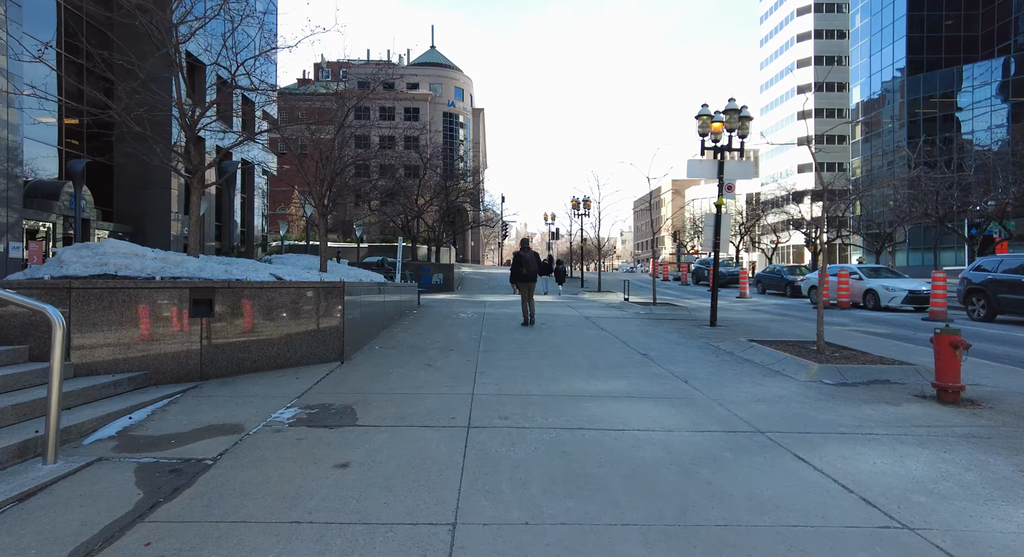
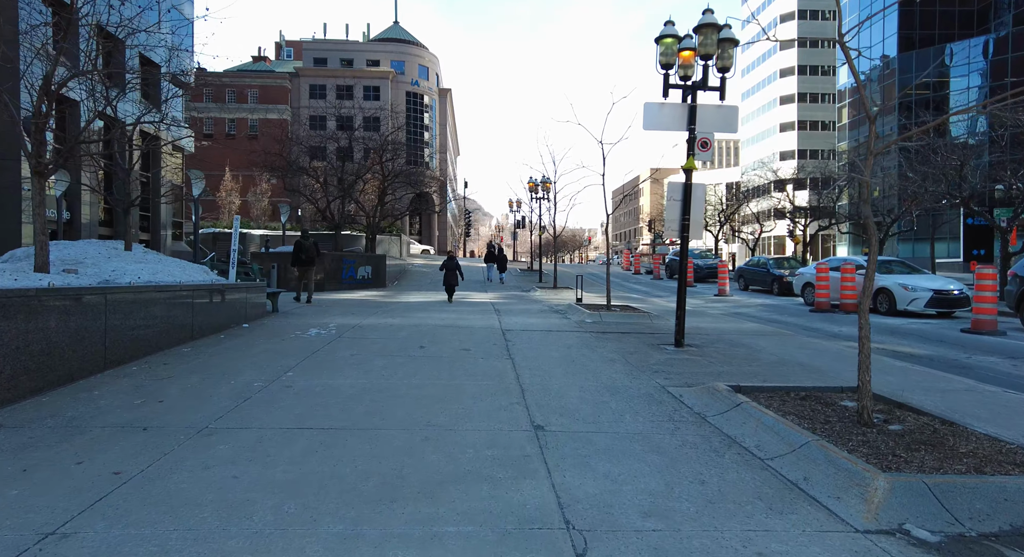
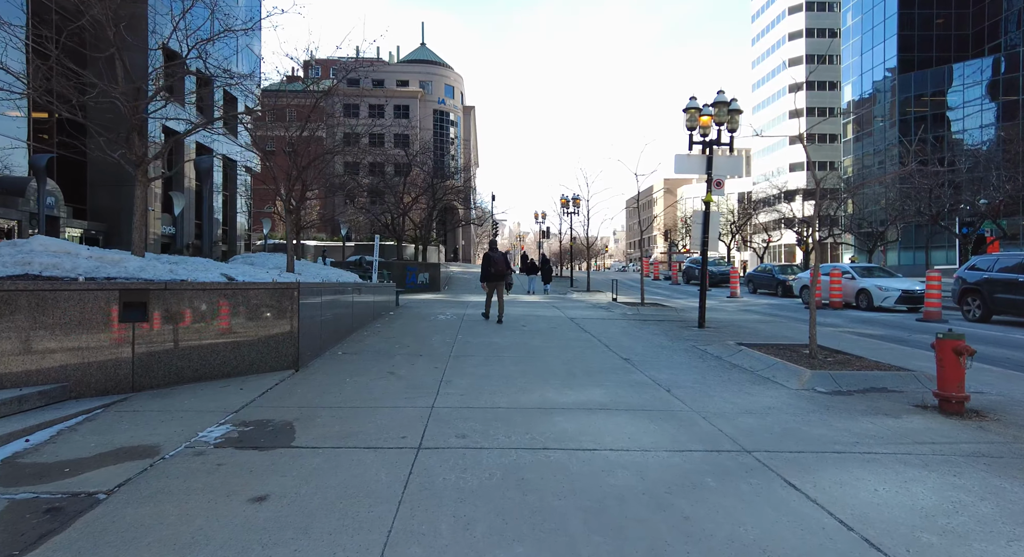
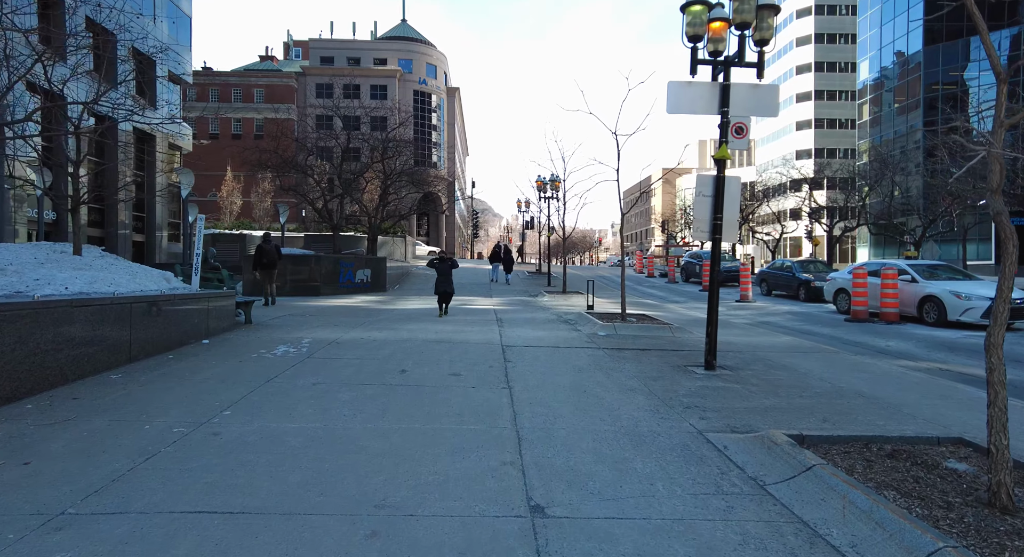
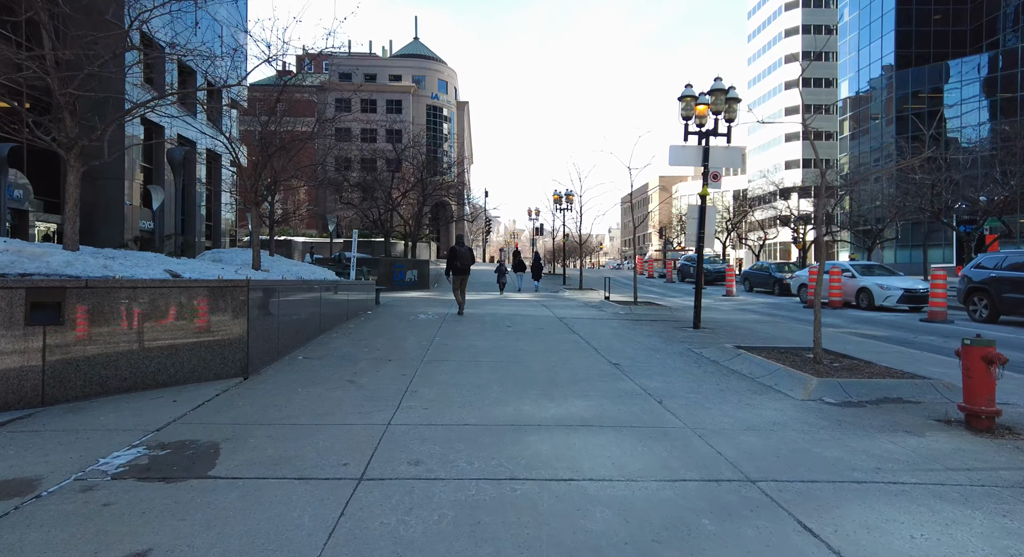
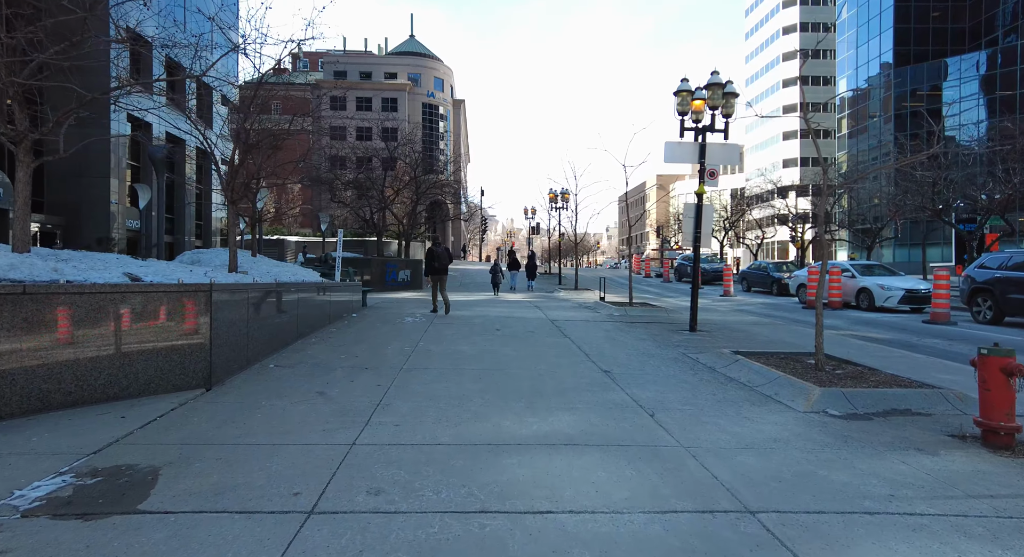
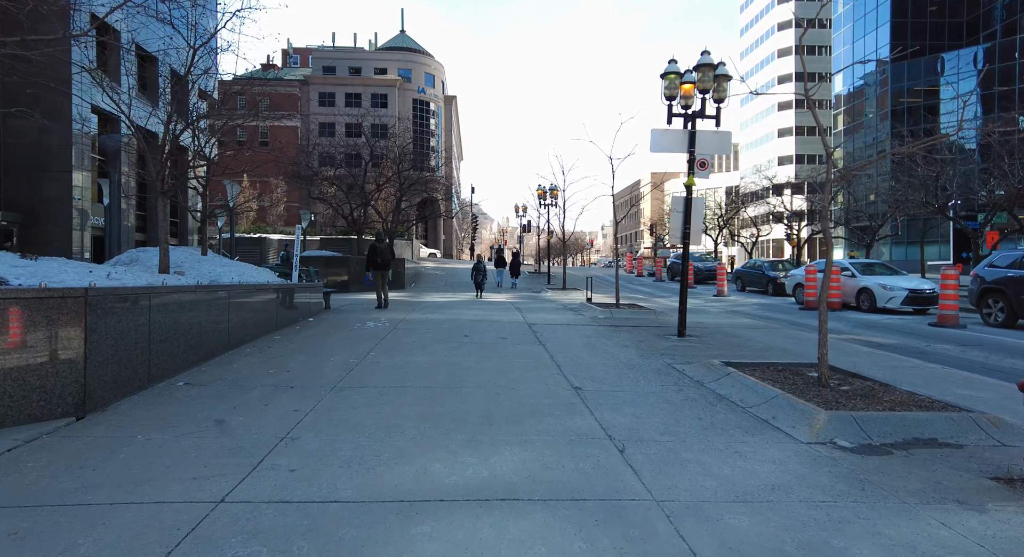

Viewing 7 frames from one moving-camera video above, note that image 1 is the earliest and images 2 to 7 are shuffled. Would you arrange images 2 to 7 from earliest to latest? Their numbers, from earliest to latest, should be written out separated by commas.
3, 5, 6, 7, 2, 4
